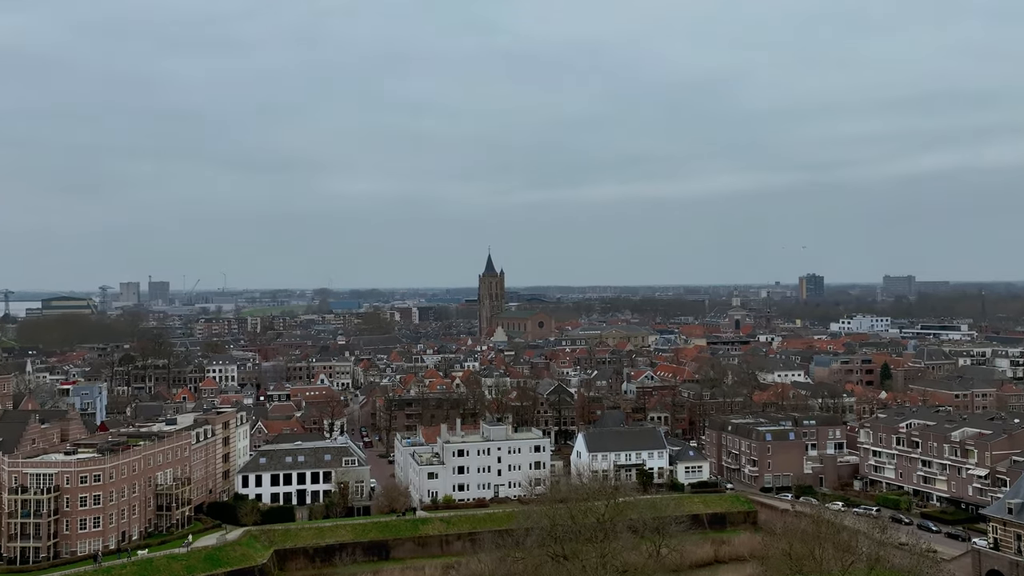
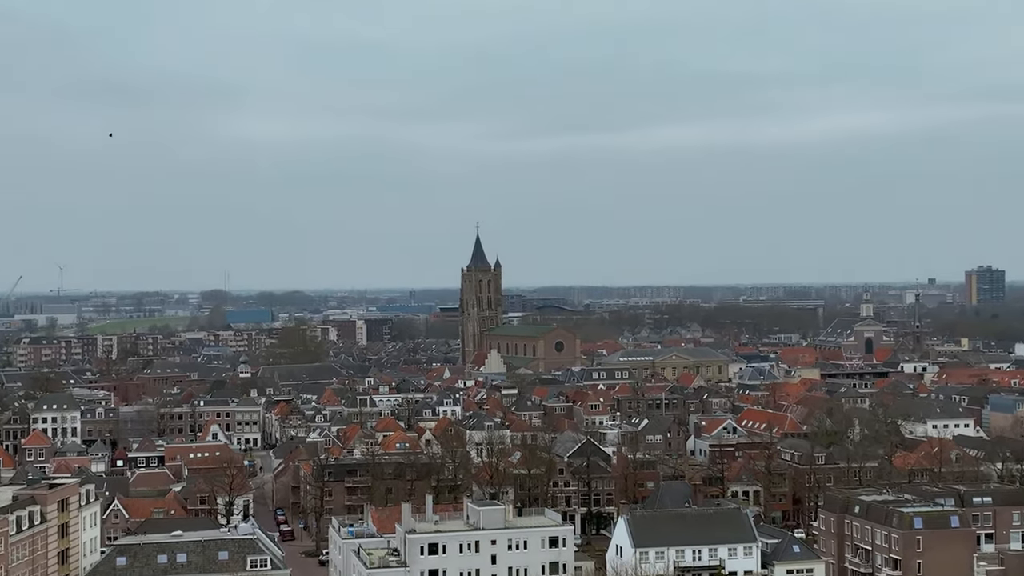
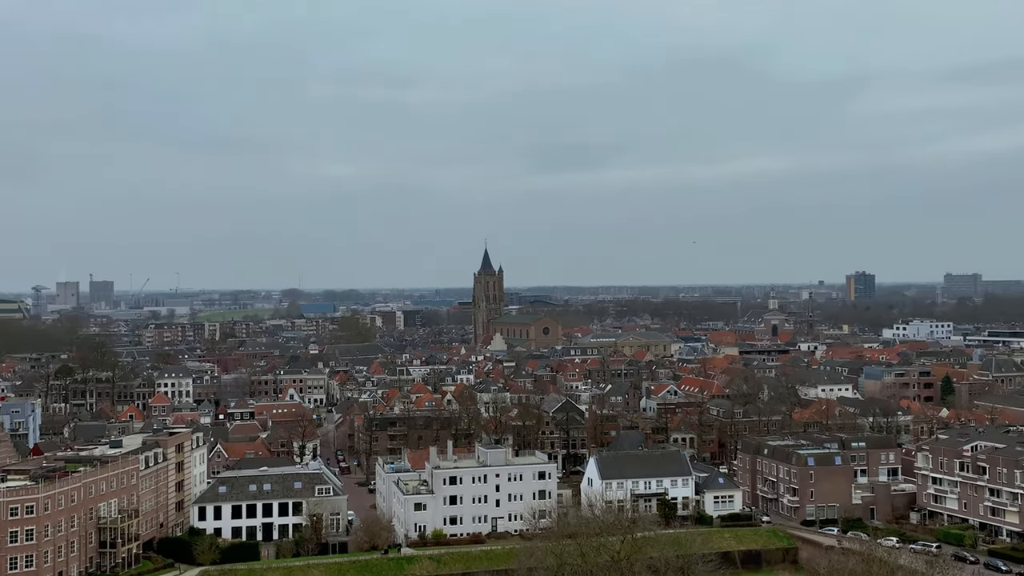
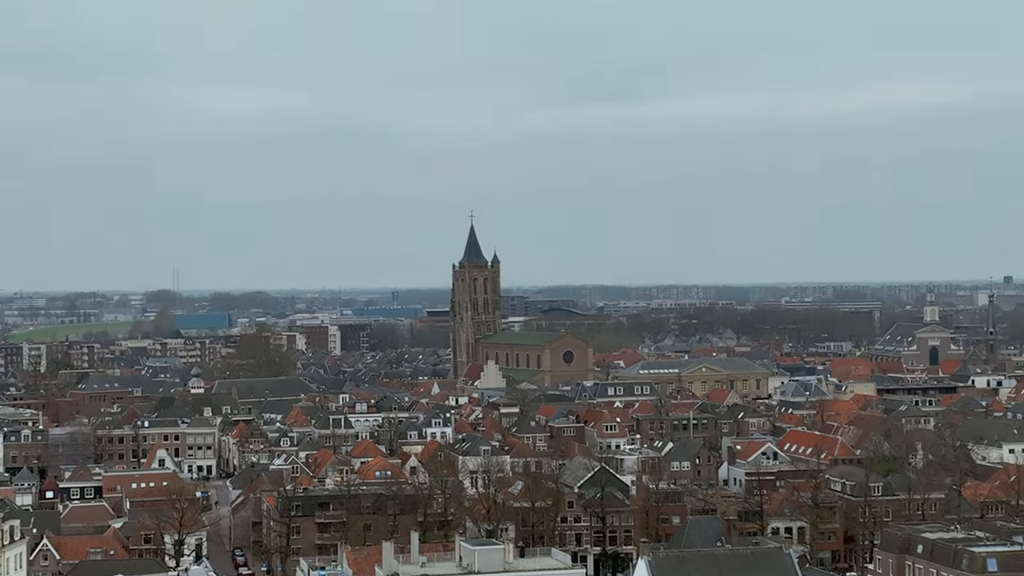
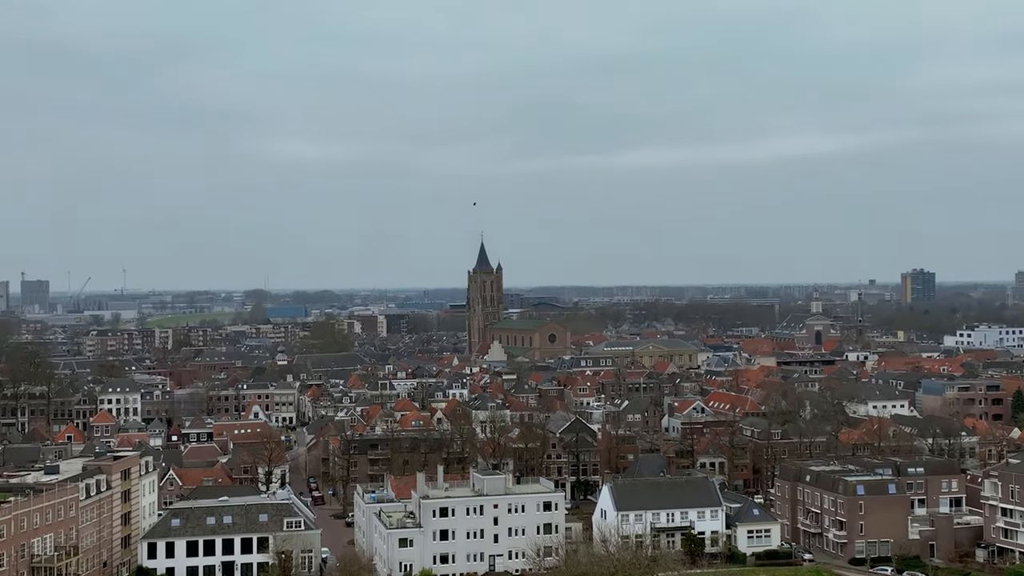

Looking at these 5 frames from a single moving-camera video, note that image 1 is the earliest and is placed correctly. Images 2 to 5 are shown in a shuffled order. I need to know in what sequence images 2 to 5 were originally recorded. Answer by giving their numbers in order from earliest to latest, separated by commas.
3, 5, 2, 4
